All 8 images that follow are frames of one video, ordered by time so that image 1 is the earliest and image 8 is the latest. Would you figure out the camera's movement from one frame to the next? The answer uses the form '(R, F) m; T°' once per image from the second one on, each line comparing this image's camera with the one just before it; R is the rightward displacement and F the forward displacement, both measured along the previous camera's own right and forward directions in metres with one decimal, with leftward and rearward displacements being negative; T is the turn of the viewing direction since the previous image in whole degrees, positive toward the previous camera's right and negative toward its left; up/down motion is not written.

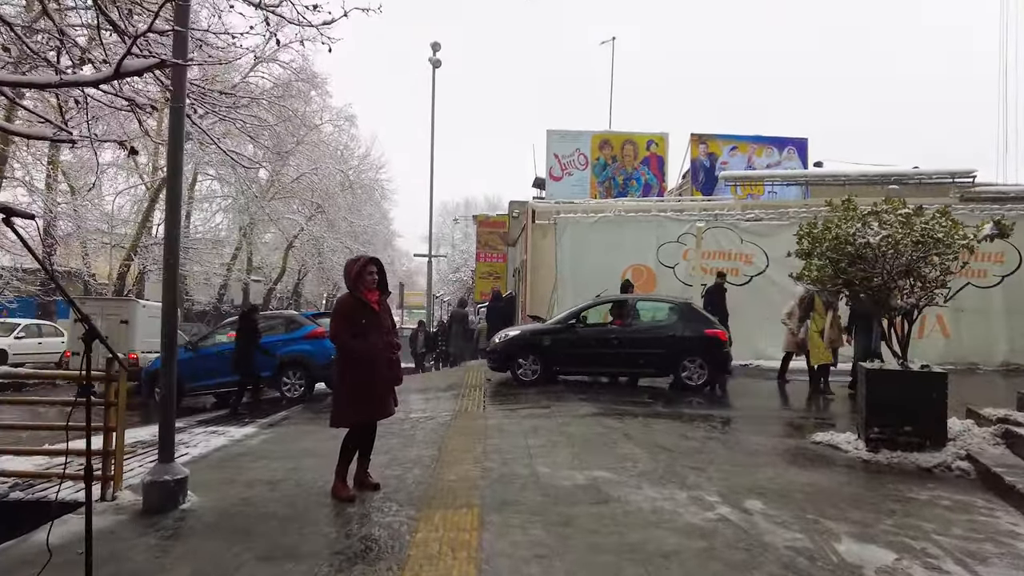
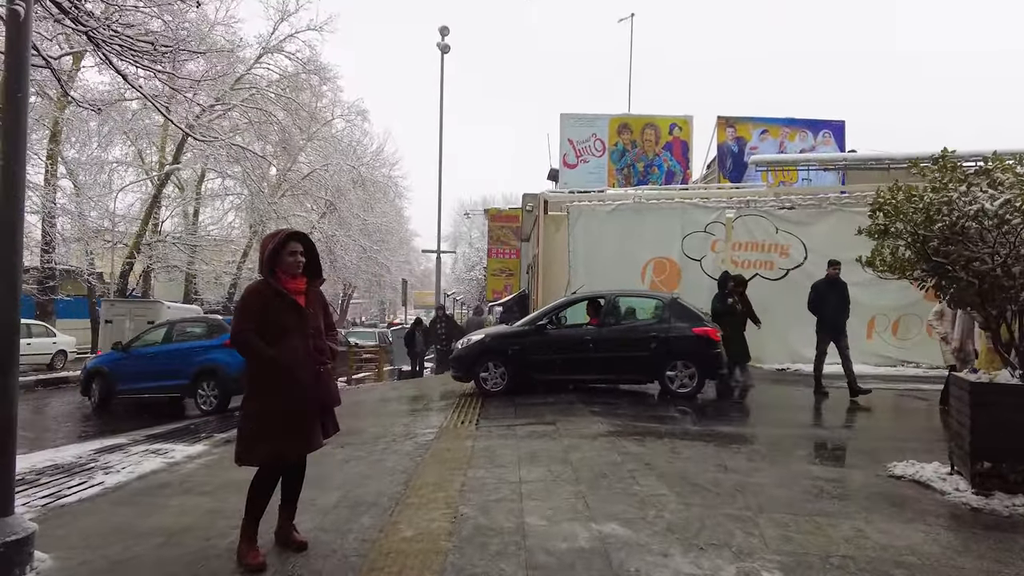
(+0.3, +1.5) m; -2°
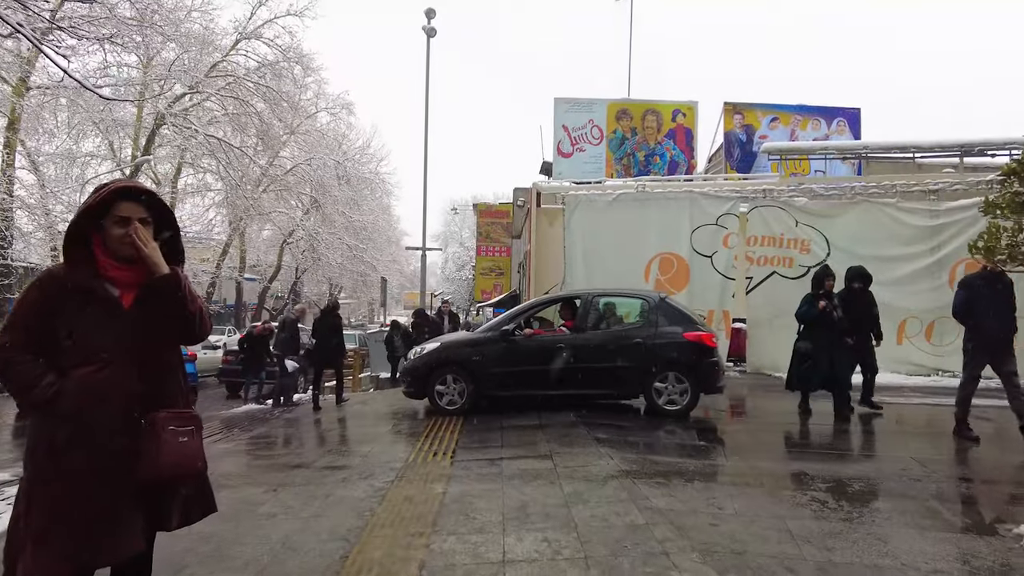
(+0.1, +1.6) m; +1°
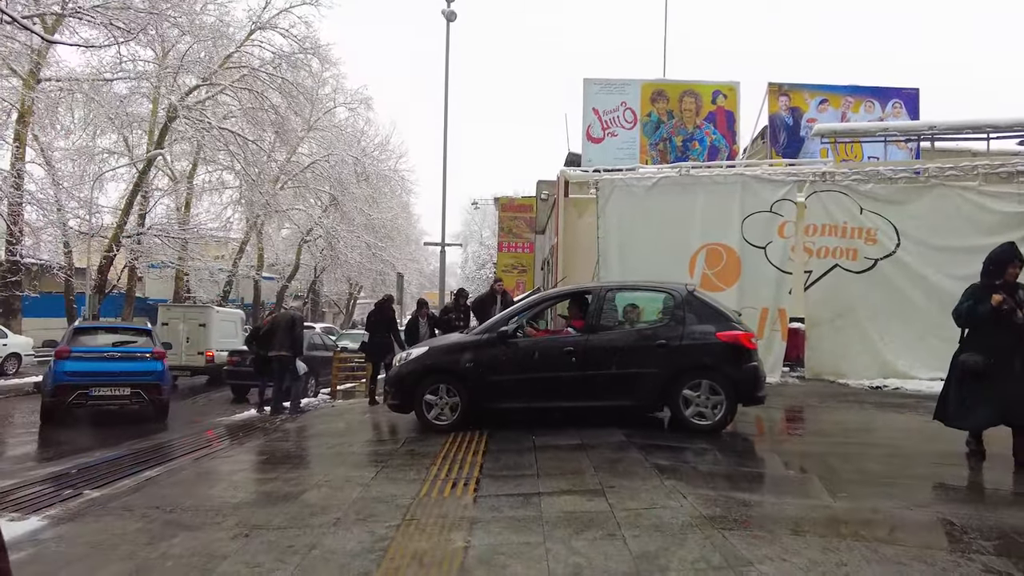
(-0.2, +1.3) m; -2°
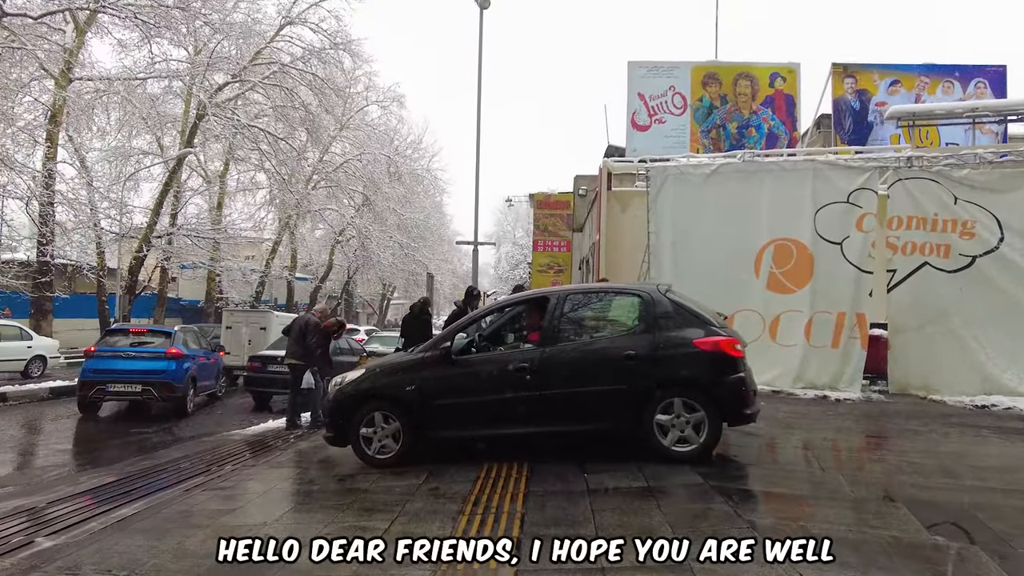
(-0.1, +1.2) m; -3°
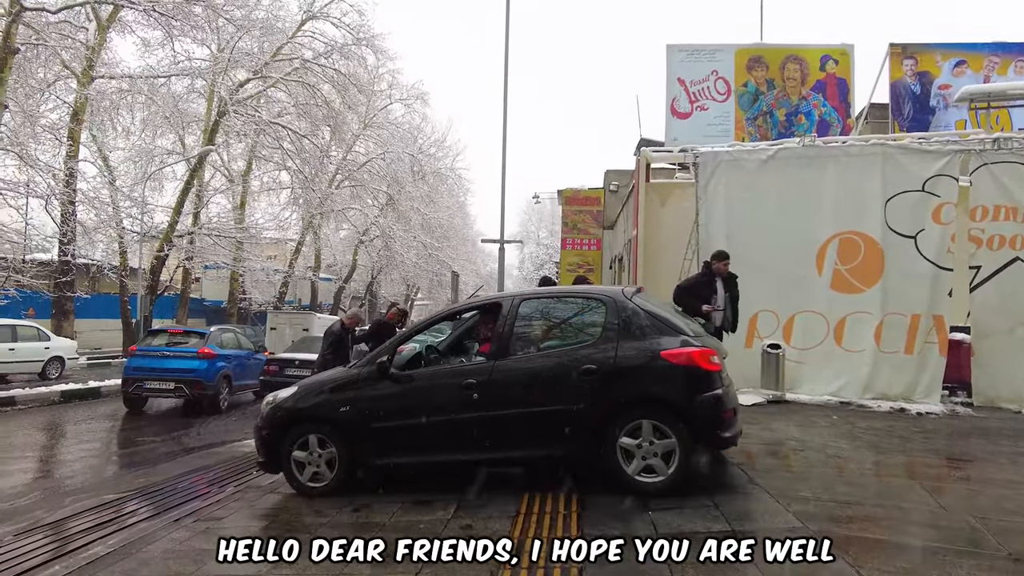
(-0.2, +0.9) m; -2°
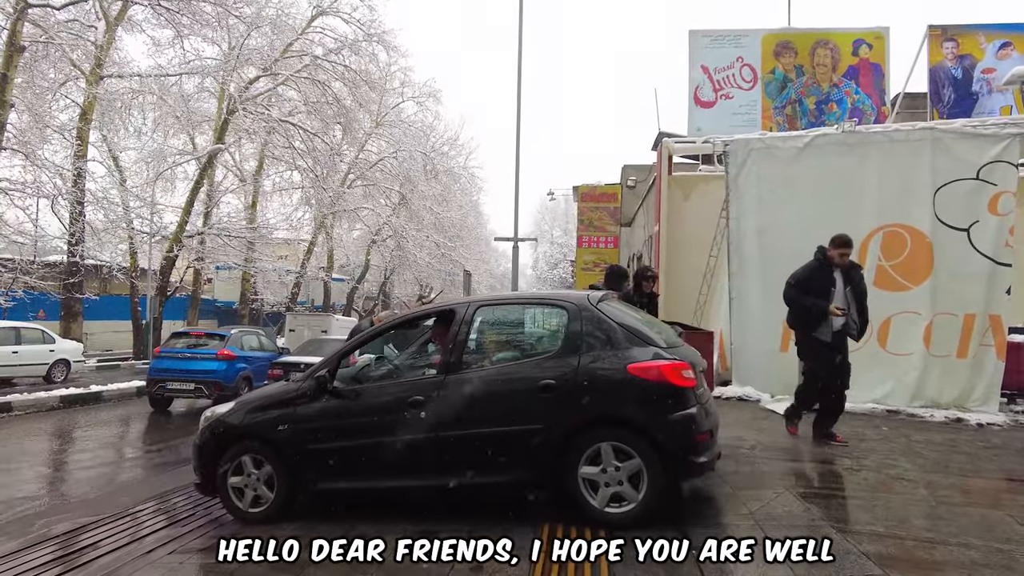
(0.0, +0.7) m; -1°
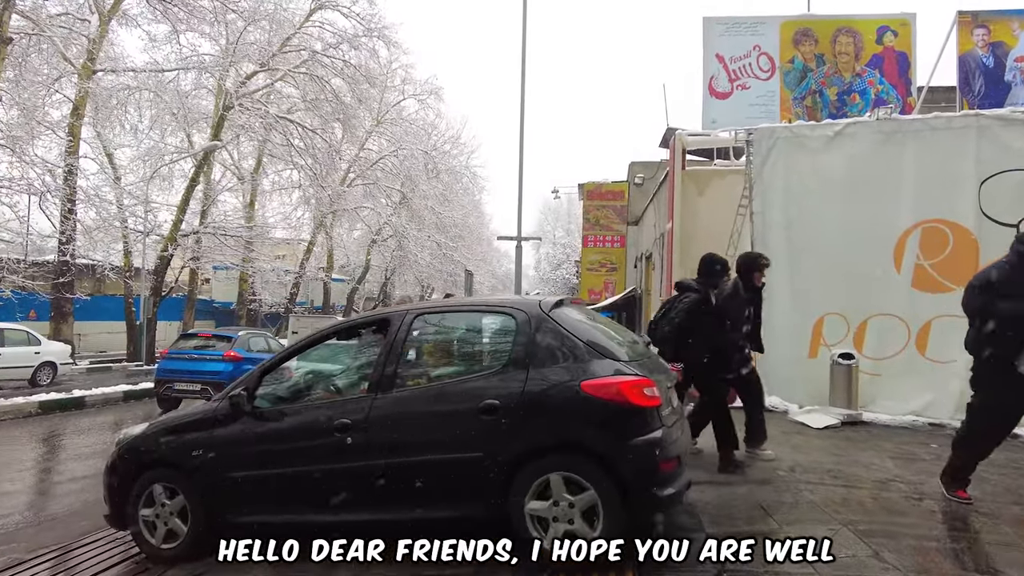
(0.0, +0.7) m; 0°
